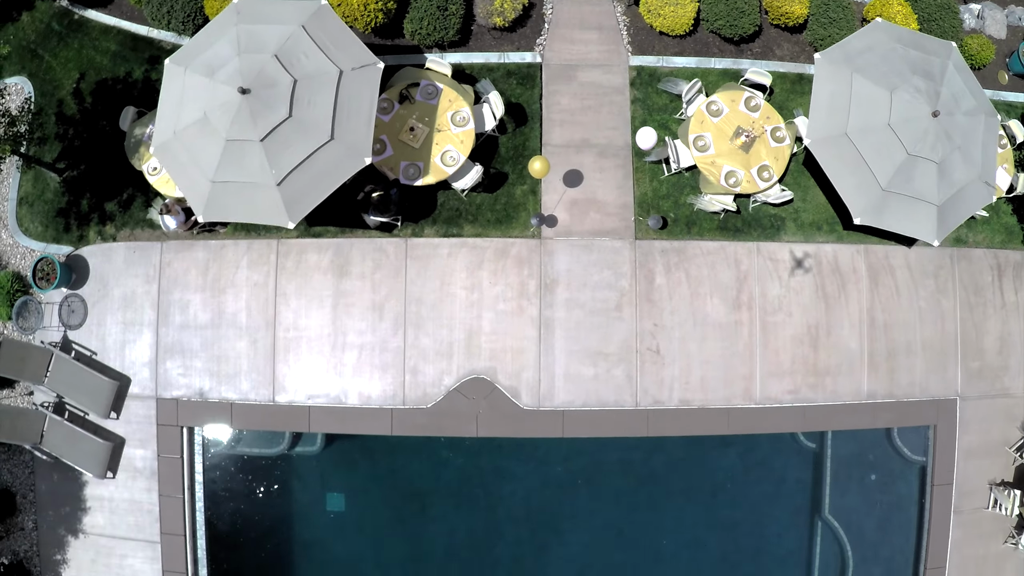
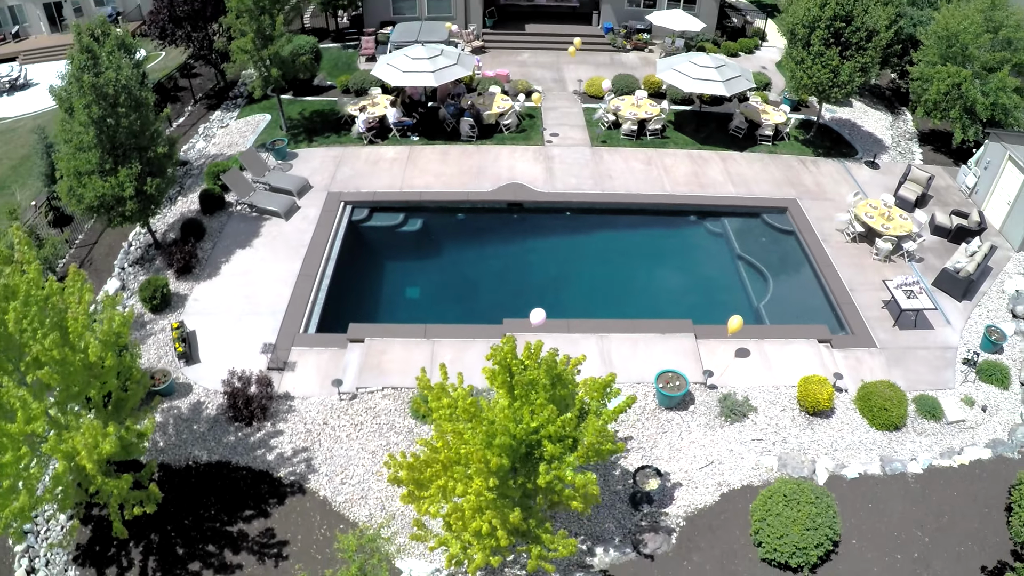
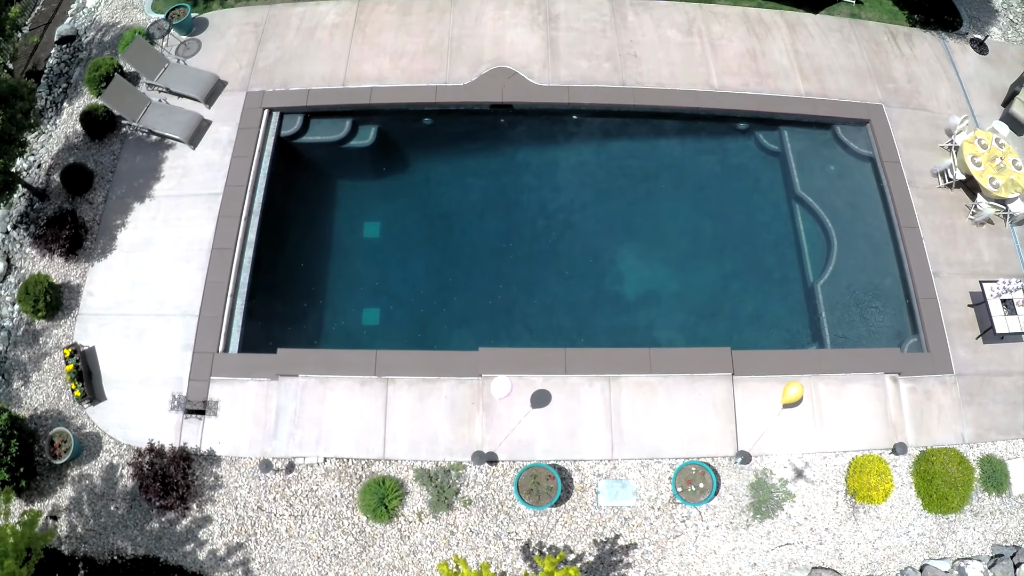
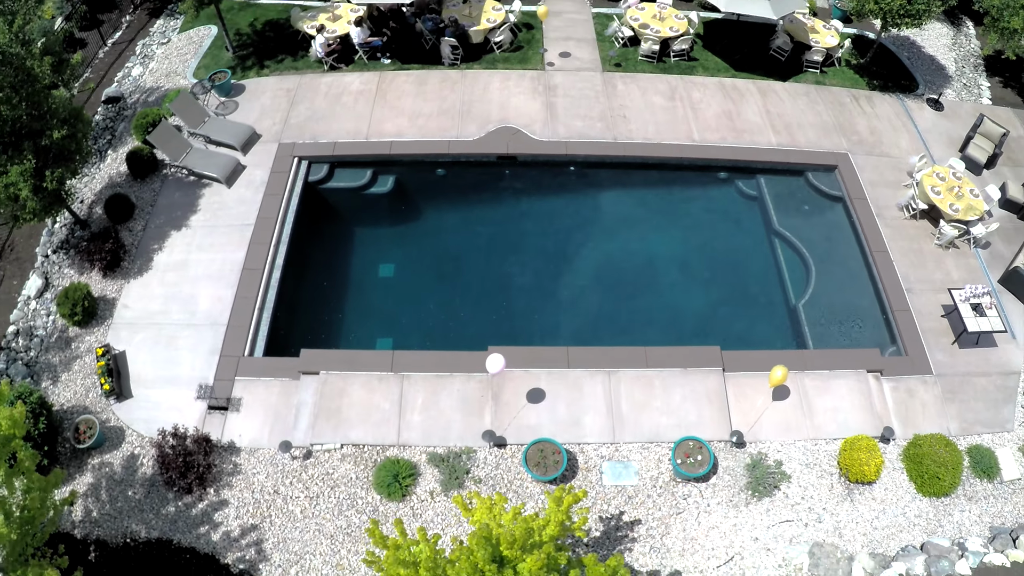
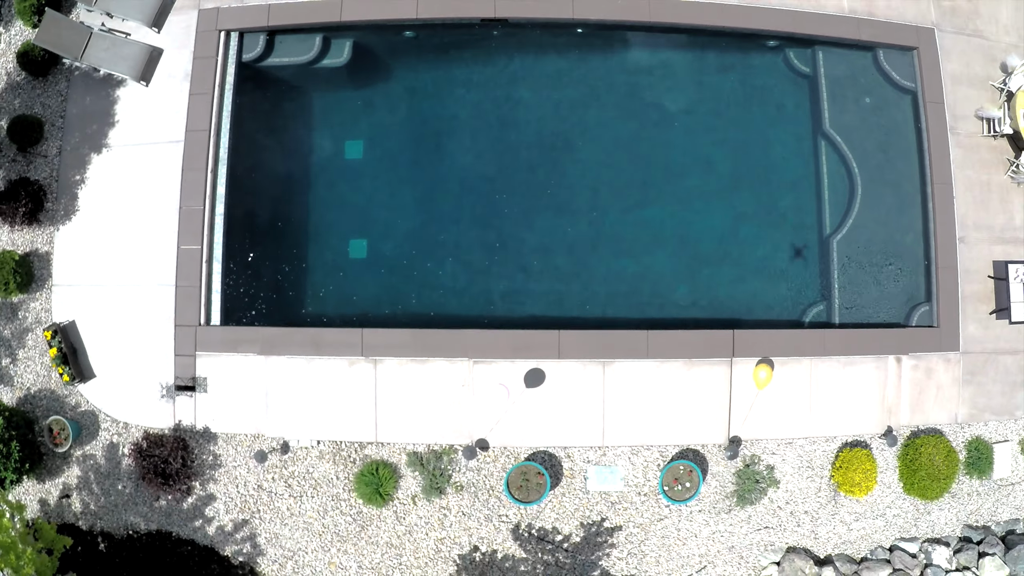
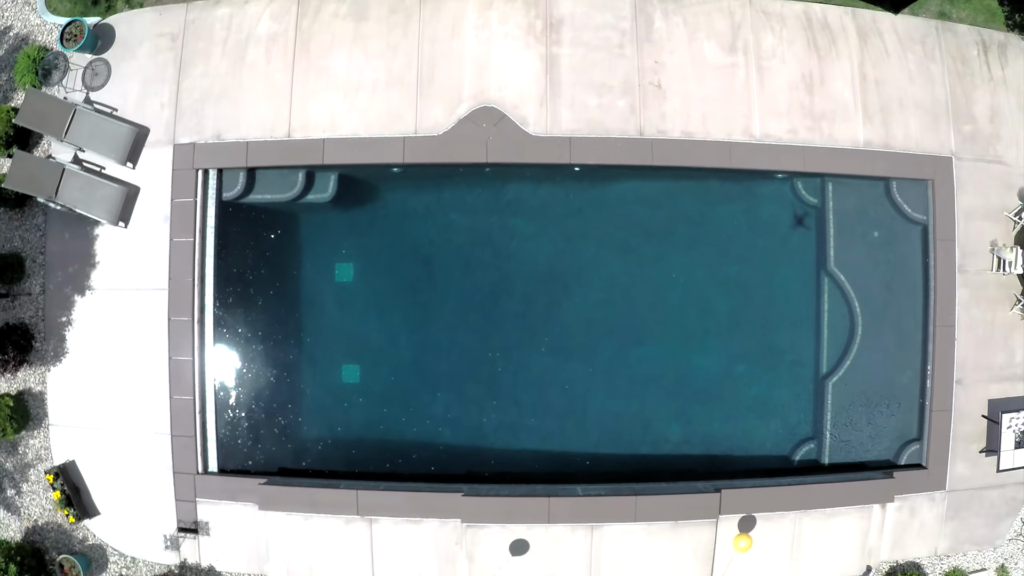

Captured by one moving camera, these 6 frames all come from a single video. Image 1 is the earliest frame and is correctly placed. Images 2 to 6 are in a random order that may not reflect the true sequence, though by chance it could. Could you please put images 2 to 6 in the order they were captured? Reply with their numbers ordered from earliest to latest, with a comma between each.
6, 5, 3, 4, 2
